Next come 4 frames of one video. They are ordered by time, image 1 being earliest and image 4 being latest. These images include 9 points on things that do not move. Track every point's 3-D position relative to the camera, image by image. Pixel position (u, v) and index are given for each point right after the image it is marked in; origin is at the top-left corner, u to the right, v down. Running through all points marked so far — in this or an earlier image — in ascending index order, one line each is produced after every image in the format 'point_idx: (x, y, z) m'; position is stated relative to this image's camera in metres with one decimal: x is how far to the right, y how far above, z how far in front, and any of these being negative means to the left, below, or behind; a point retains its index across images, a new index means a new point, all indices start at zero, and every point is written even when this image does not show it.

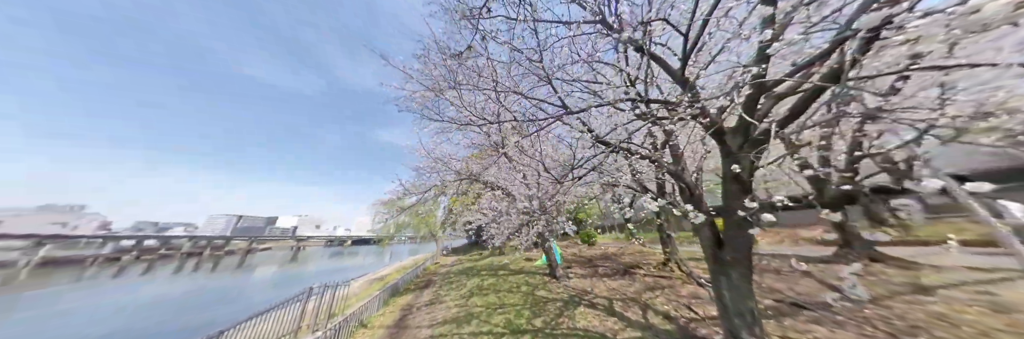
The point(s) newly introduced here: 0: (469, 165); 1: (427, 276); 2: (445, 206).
0: (-1.6, +0.2, +7.2) m
1: (-4.9, -6.1, +10.5) m
2: (-4.4, -2.3, +11.5) m
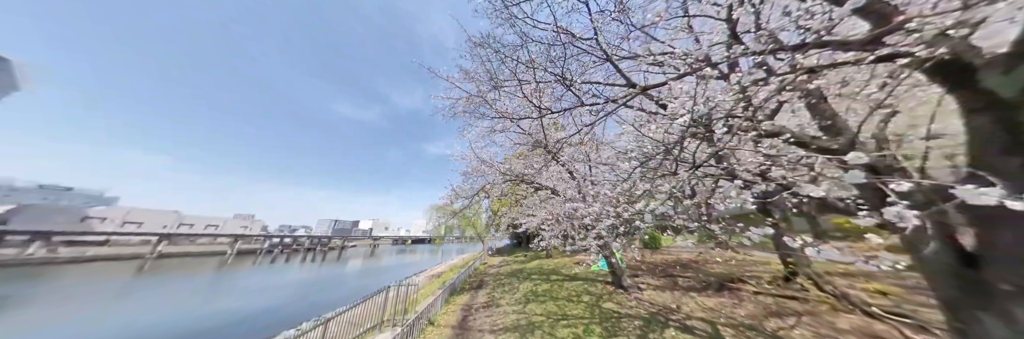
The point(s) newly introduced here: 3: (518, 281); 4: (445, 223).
0: (+0.1, +0.2, +7.0) m
1: (-2.0, -6.3, +10.9) m
2: (-1.6, -2.6, +11.8) m
3: (+0.2, -5.0, +8.2) m
4: (-4.5, -3.5, +12.0) m
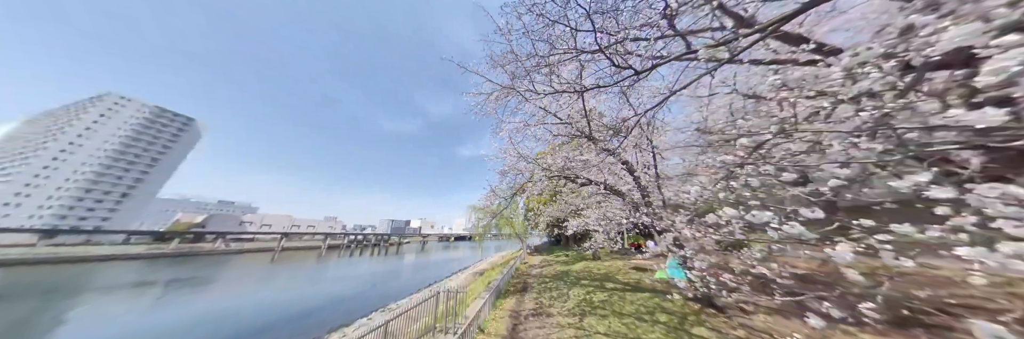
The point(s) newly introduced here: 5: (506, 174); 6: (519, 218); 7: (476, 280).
0: (+1.5, +0.3, +6.4) m
1: (+0.6, -6.2, +10.6) m
2: (+0.9, -2.4, +11.4) m
3: (+2.2, -4.8, +7.5) m
4: (-1.9, -3.6, +12.1) m
5: (-0.2, -0.2, +8.0) m
6: (+0.5, -3.9, +14.4) m
7: (-2.5, -7.7, +12.7) m
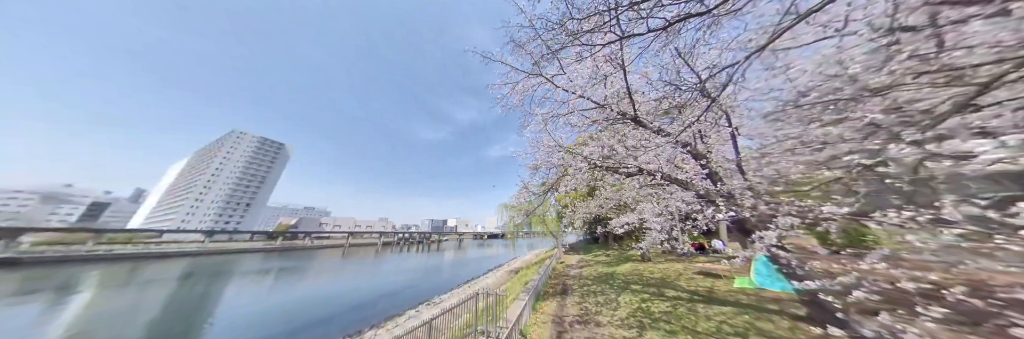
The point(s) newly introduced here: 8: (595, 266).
0: (+2.5, +0.6, +5.7) m
1: (+2.6, -5.9, +10.0) m
2: (+2.8, -2.1, +10.8) m
3: (+3.7, -4.5, +6.7) m
4: (+0.2, -3.4, +11.9) m
5: (+1.1, 0.0, +7.5) m
6: (+3.0, -3.5, +13.7) m
7: (0.0, -7.6, +12.6) m
8: (+5.3, -6.2, +11.4) m
